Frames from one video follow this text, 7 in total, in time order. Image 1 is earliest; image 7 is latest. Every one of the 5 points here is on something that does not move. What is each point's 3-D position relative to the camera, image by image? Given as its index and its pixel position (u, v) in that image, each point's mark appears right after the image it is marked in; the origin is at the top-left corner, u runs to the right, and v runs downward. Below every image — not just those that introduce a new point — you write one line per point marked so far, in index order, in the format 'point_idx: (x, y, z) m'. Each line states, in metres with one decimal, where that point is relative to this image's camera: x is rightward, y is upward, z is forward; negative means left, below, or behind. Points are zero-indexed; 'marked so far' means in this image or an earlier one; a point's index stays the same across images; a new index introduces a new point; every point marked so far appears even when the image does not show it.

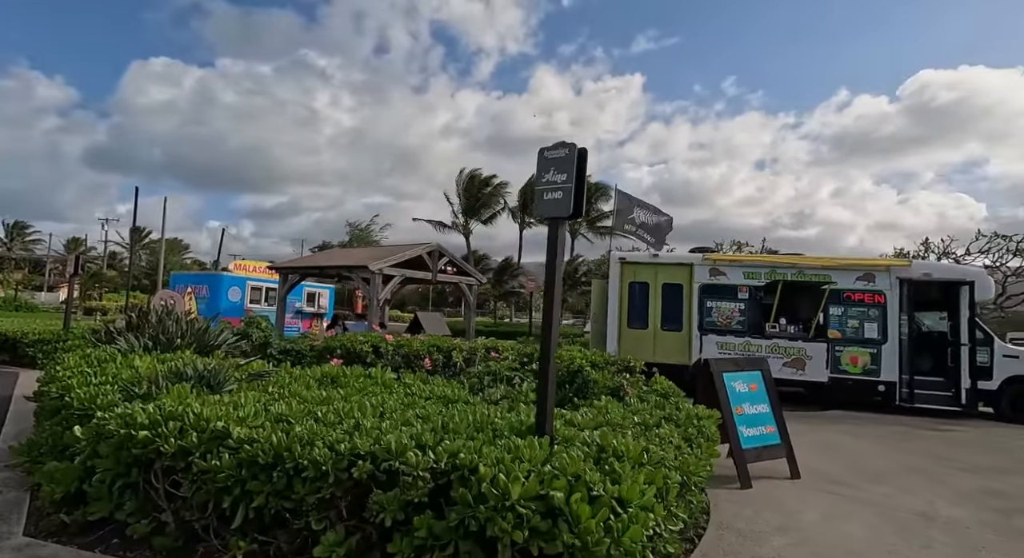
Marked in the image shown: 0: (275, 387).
0: (-1.8, -0.8, +4.8) m
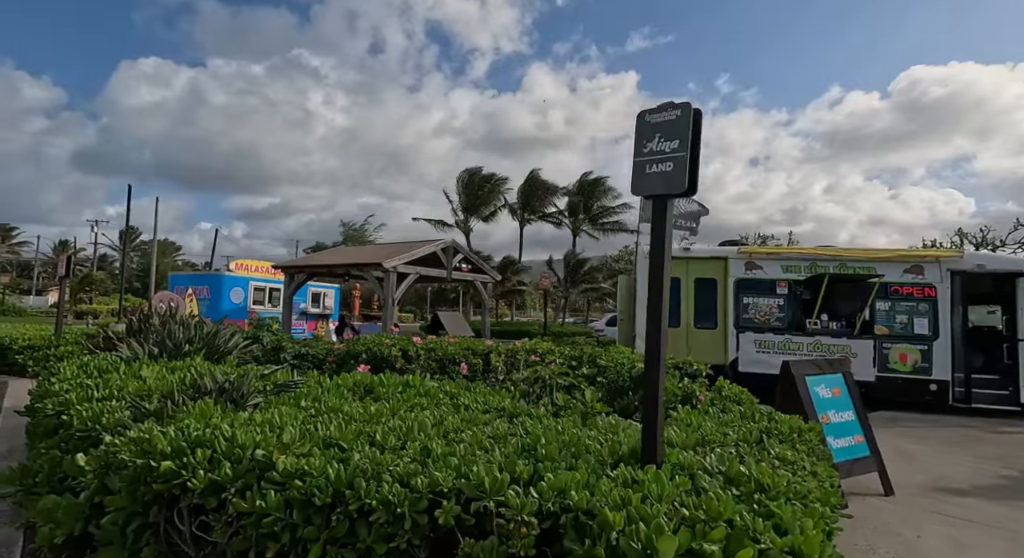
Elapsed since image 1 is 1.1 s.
0: (-1.3, -0.8, +4.2) m
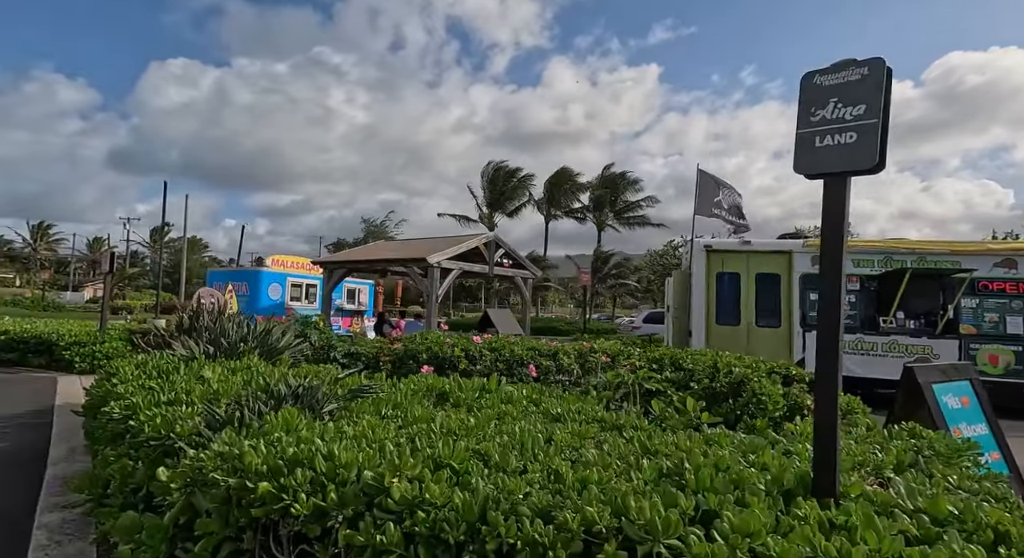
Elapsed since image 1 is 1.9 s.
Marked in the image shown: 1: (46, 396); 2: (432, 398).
0: (-0.7, -0.8, +3.8) m
1: (-7.1, -1.8, +9.5) m
2: (-0.6, -0.9, +4.5) m
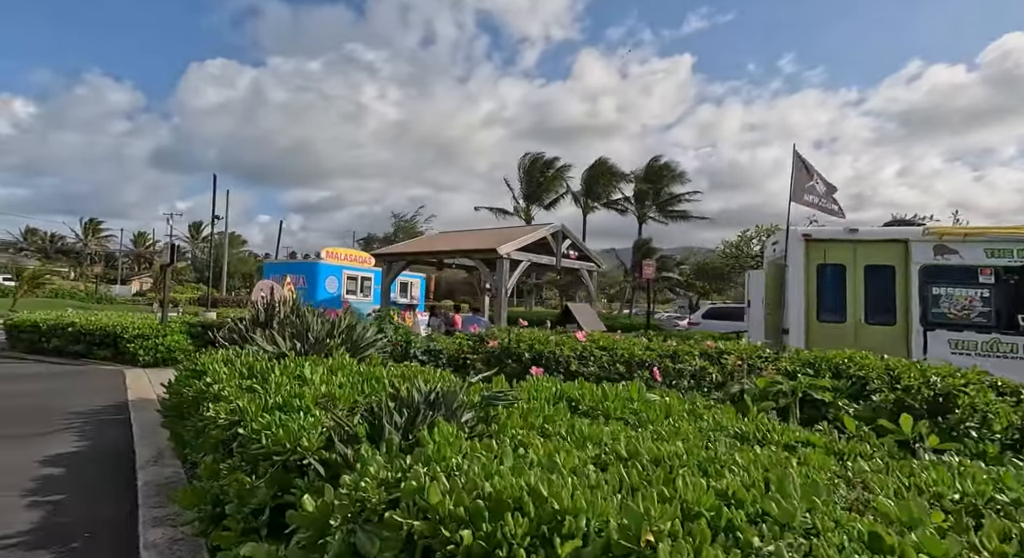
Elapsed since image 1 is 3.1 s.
0: (+0.2, -0.8, +3.2) m
1: (-5.8, -1.7, +9.2) m
2: (+0.4, -0.8, +3.8) m
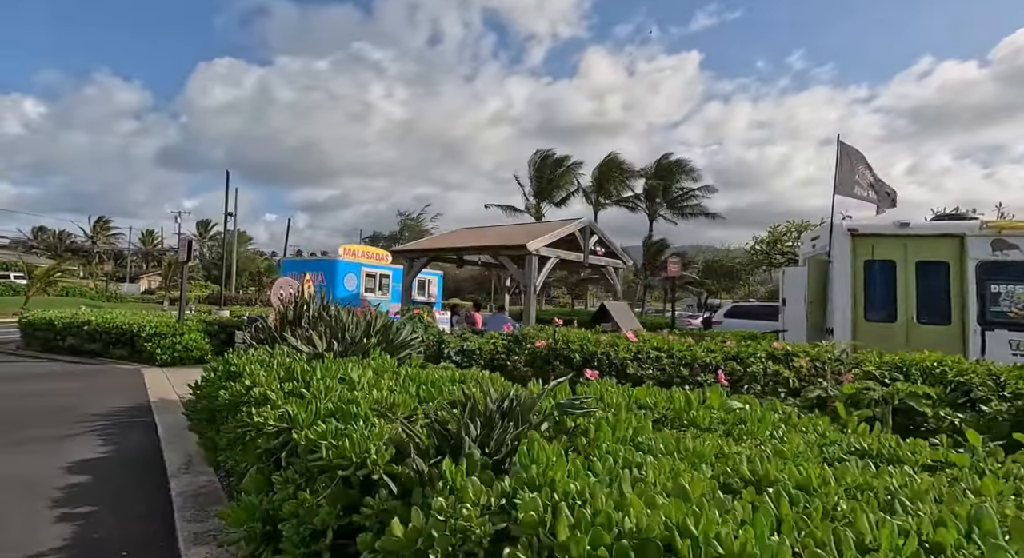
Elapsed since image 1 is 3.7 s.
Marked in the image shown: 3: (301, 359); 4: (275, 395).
0: (+0.6, -0.7, +2.8) m
1: (-5.4, -1.6, +8.9) m
2: (+0.8, -0.8, +3.5) m
3: (-1.7, -0.6, +5.1) m
4: (-1.5, -0.7, +3.9) m
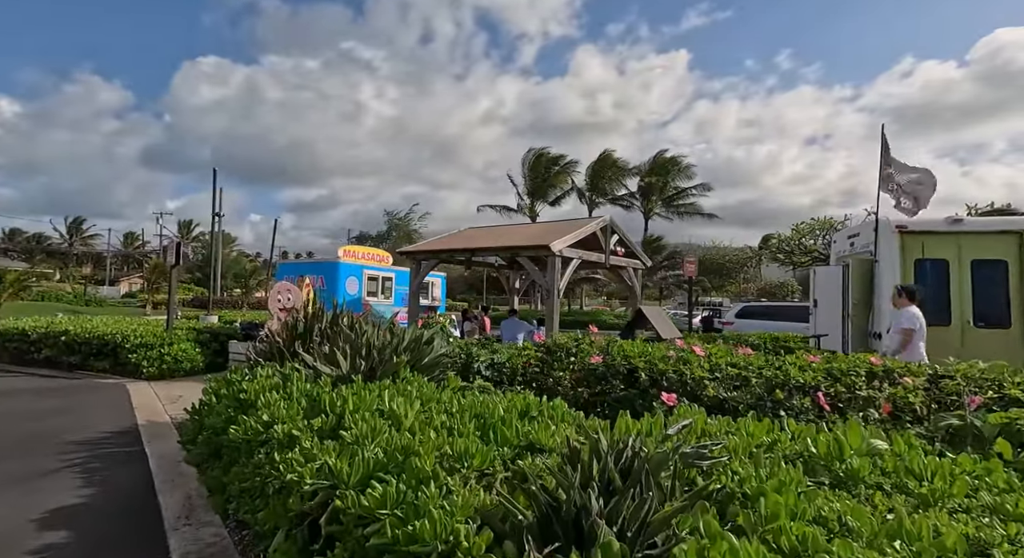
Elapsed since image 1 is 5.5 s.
0: (+1.1, -0.8, +2.0) m
1: (-5.0, -1.7, +8.0) m
2: (+1.3, -0.8, +2.7) m
3: (-1.3, -0.7, +4.3) m
4: (-1.1, -0.8, +3.1) m
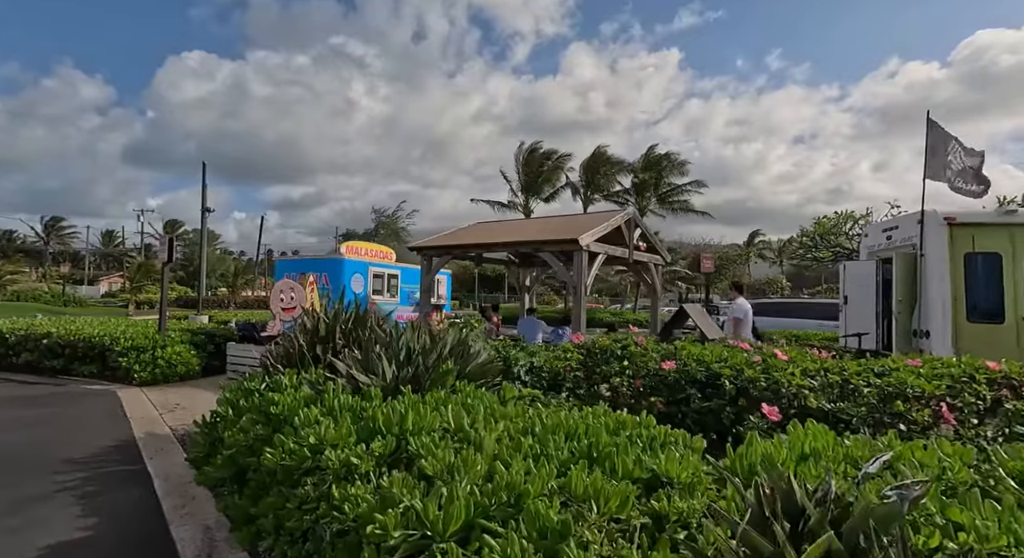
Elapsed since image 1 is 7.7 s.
0: (+1.6, -0.7, +1.4) m
1: (-4.6, -1.7, +7.3) m
2: (+1.8, -0.8, +2.1) m
3: (-0.8, -0.7, +3.6) m
4: (-0.6, -0.8, +2.4) m
